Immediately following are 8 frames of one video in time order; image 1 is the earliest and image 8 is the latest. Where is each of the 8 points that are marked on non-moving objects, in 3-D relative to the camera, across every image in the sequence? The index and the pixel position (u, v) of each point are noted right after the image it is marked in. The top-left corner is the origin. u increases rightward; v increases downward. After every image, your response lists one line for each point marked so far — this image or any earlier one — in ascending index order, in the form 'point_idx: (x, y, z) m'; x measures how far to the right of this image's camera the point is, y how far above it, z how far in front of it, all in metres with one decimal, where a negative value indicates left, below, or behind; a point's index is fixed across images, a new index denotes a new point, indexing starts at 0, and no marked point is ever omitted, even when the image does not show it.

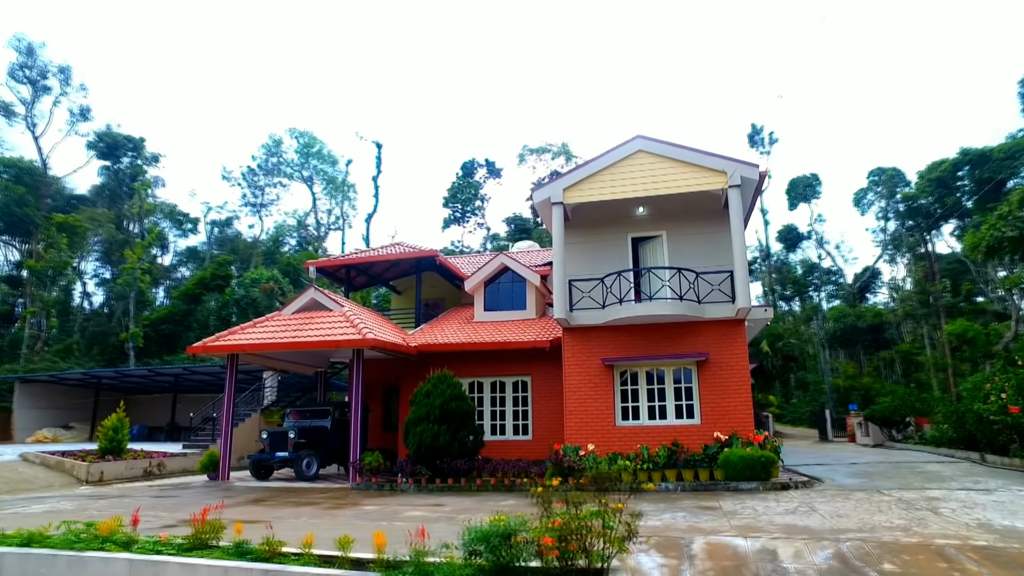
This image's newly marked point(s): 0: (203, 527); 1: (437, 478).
0: (-2.5, -2.0, +4.9) m
1: (-1.3, -3.4, +10.8) m
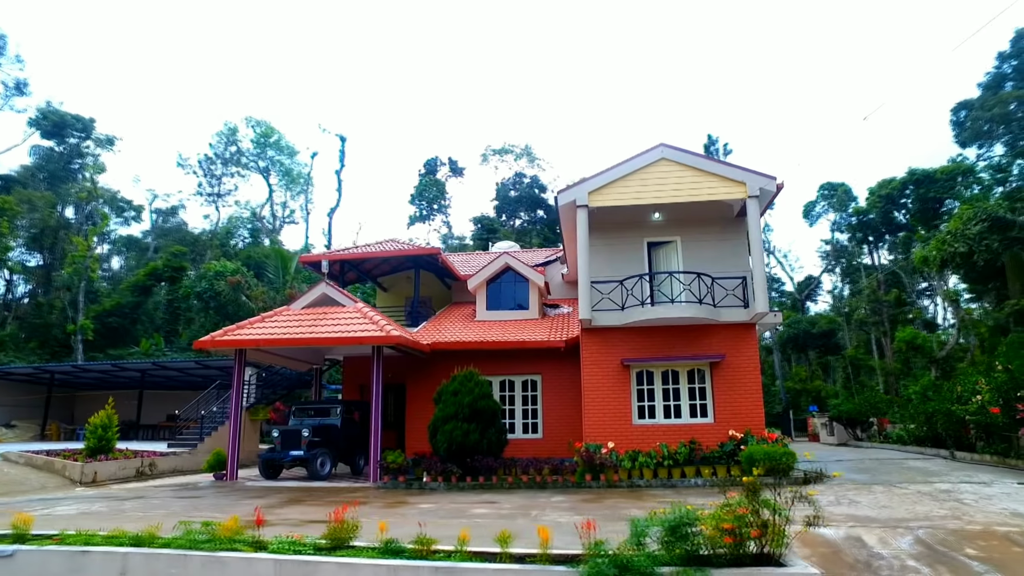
0: (-1.4, -1.9, +4.9) m
1: (-0.8, -3.4, +10.8) m
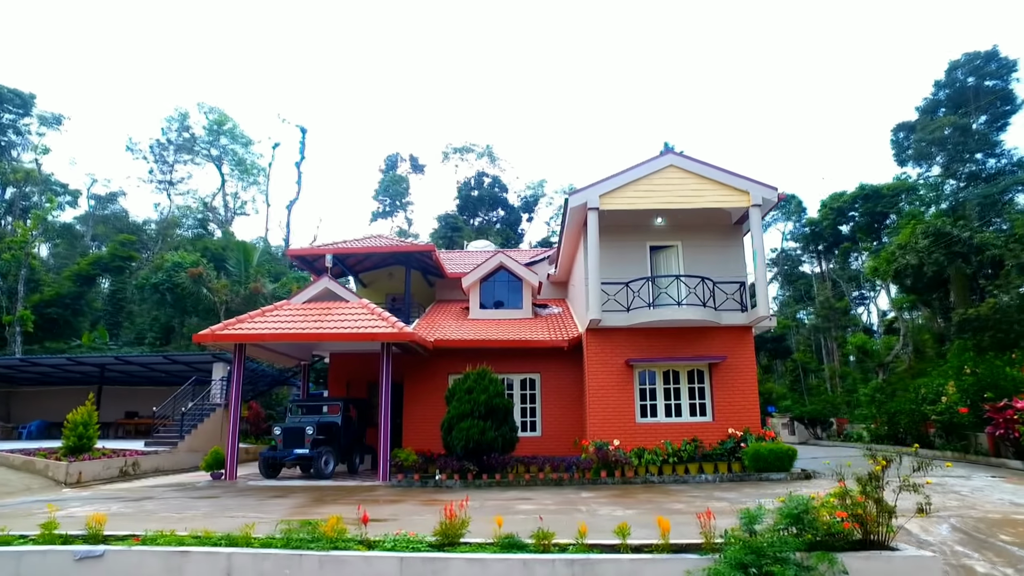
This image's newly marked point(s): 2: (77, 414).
0: (-0.5, -1.9, +4.9) m
1: (-0.5, -3.3, +10.8) m
2: (-8.7, -2.5, +12.2) m
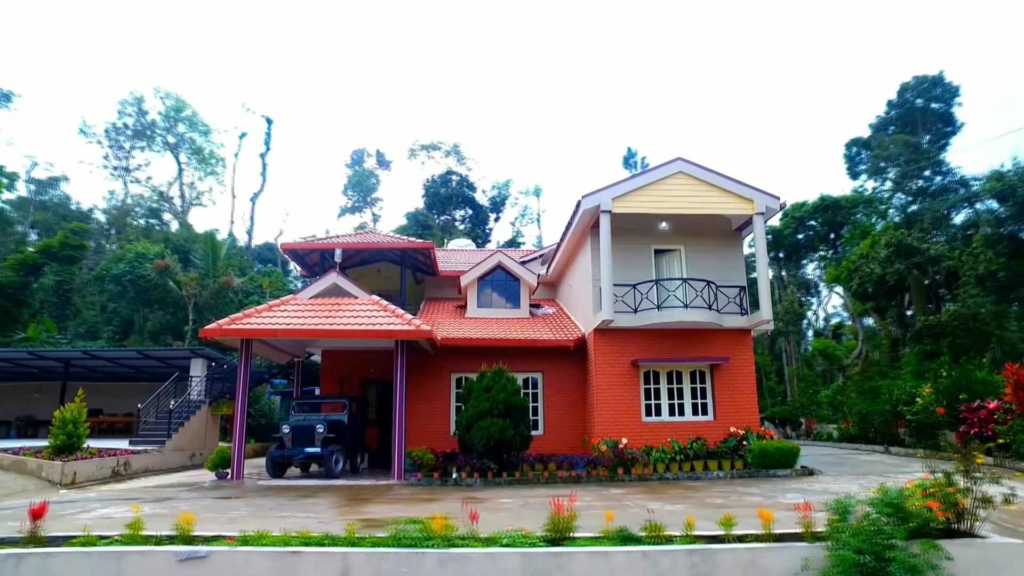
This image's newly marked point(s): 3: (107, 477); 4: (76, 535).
0: (+0.4, -1.9, +4.9) m
1: (-0.2, -3.3, +10.9) m
2: (-8.5, -2.3, +11.5) m
3: (-7.6, -3.5, +11.3) m
4: (-3.6, -2.0, +4.9) m
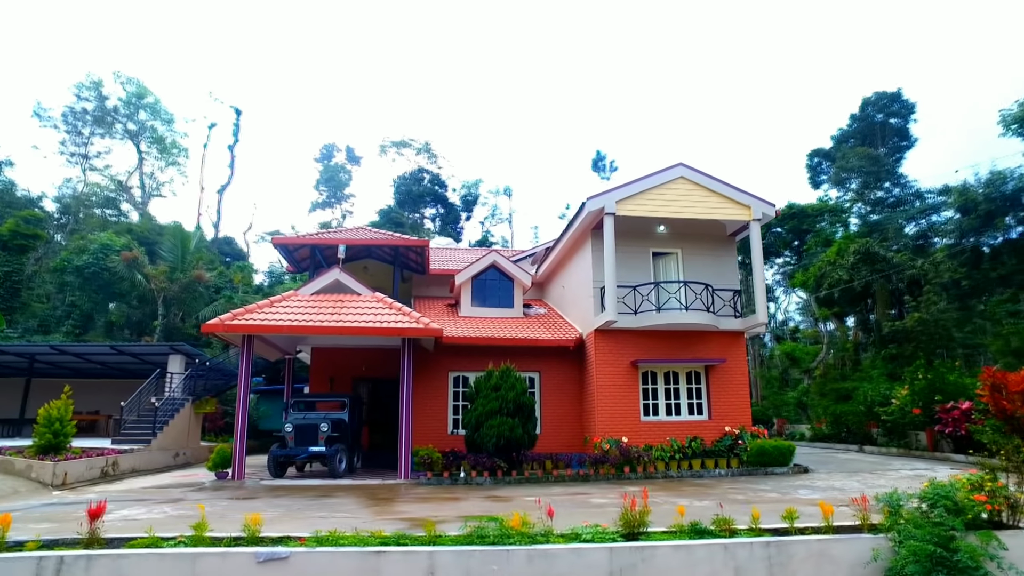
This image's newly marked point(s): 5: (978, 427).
0: (+1.0, -1.9, +5.0) m
1: (0.0, -3.3, +10.9) m
2: (-8.3, -2.2, +10.9) m
3: (-7.4, -3.4, +10.8) m
4: (-3.0, -2.0, +4.8) m
5: (+9.9, -2.9, +12.8) m
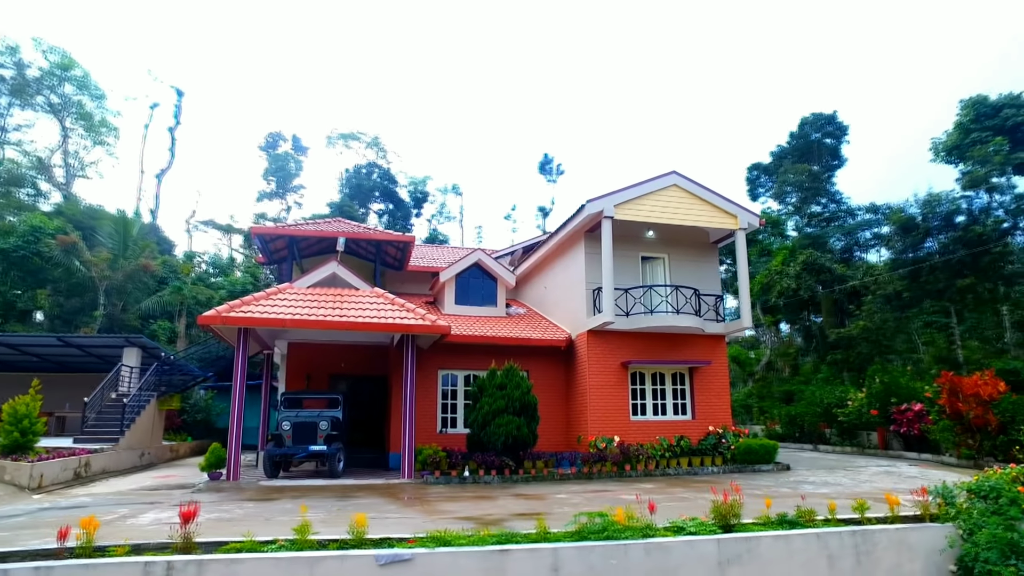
0: (+1.8, -1.9, +5.2) m
1: (+0.1, -3.3, +10.9) m
2: (-8.2, -1.9, +10.0) m
3: (-7.3, -3.2, +10.0) m
4: (-2.1, -1.9, +4.5) m
5: (+9.7, -3.2, +14.0) m
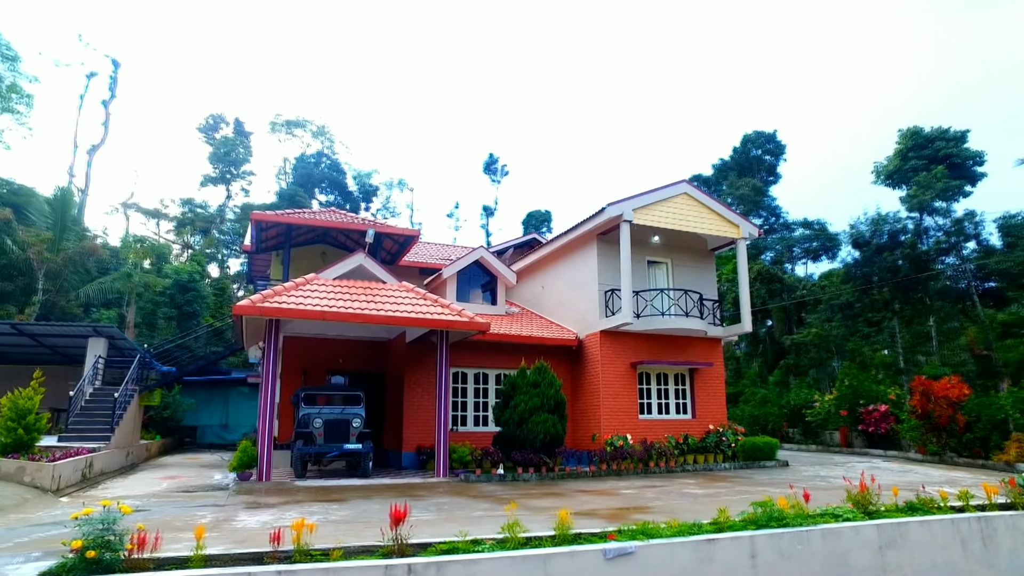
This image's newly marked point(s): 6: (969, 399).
0: (+3.2, -1.9, +5.6) m
1: (+0.7, -3.3, +11.0) m
2: (-7.3, -1.6, +9.0) m
3: (-6.5, -2.9, +9.0) m
4: (-0.6, -1.8, +4.3) m
5: (+9.8, -3.5, +15.4) m
6: (+10.4, -2.5, +13.7) m
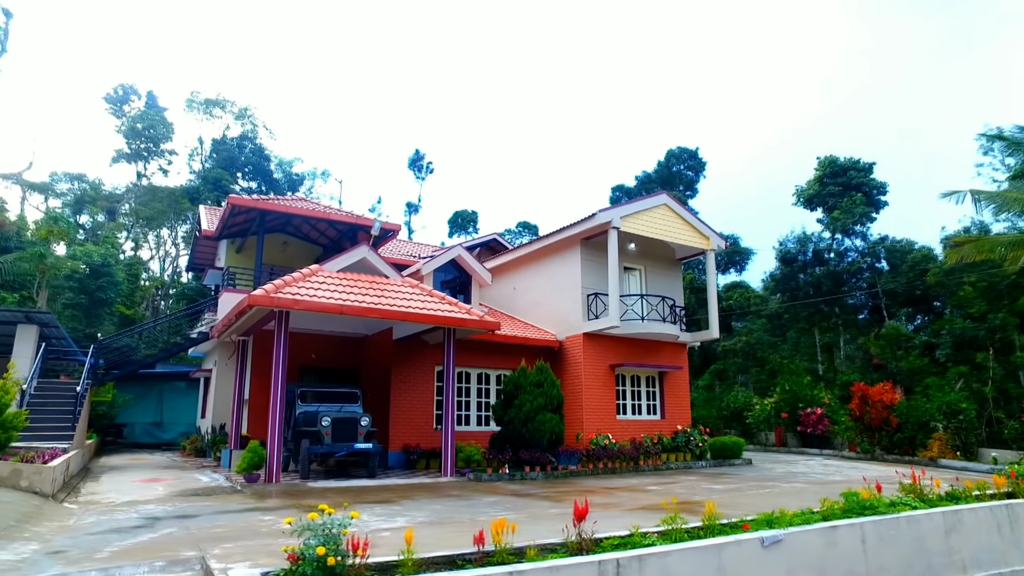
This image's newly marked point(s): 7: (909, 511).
0: (+4.1, -2.1, +6.2) m
1: (+0.7, -3.3, +11.2) m
2: (-6.8, -1.3, +7.8) m
3: (-6.0, -2.6, +8.1) m
4: (+0.7, -1.8, +4.4) m
5: (+9.0, -3.9, +17.0) m
6: (+9.9, -2.9, +15.4) m
7: (+3.7, -2.1, +5.6) m
